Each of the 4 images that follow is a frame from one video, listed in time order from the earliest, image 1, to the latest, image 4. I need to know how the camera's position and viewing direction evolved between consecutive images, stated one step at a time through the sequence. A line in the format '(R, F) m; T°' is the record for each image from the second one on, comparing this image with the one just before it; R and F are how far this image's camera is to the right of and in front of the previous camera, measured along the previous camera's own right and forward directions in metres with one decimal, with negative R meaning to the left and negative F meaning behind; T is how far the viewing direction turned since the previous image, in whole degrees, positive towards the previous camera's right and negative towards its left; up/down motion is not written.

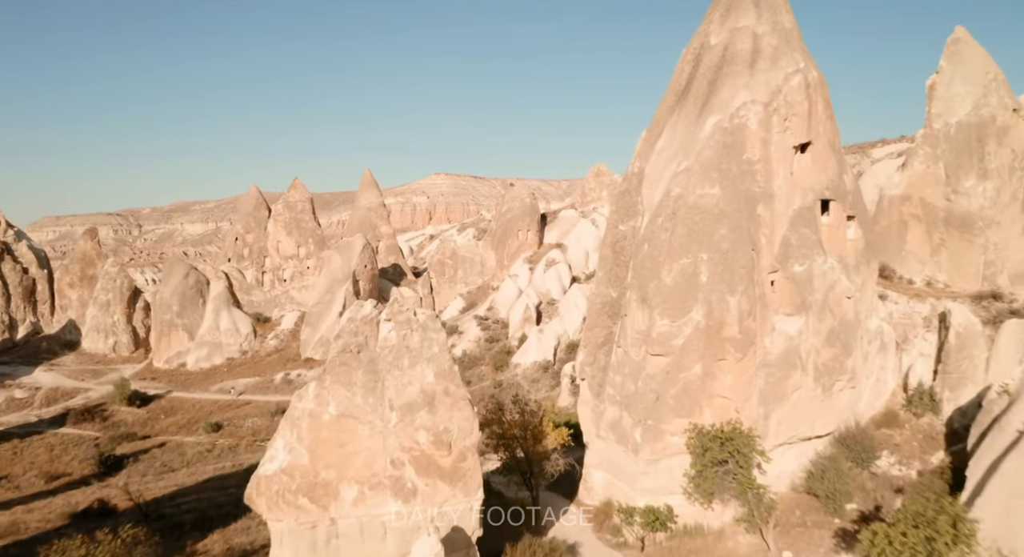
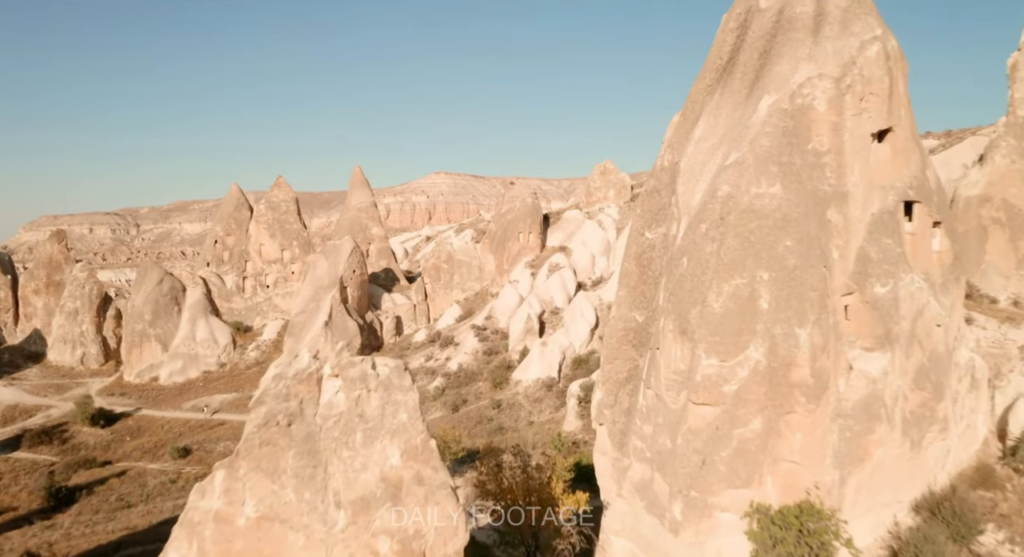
(0.0, +2.4) m; 0°
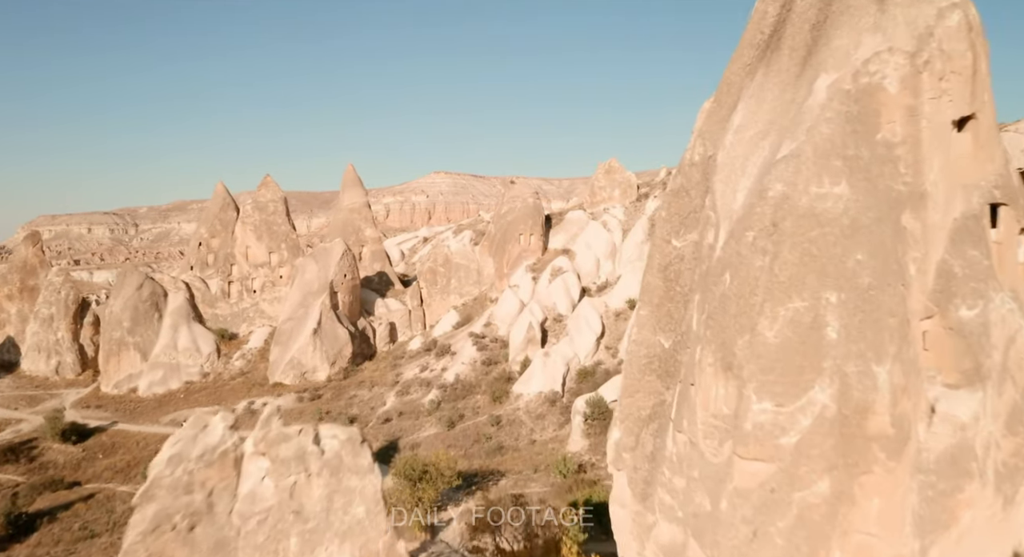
(0.0, +1.6) m; 0°
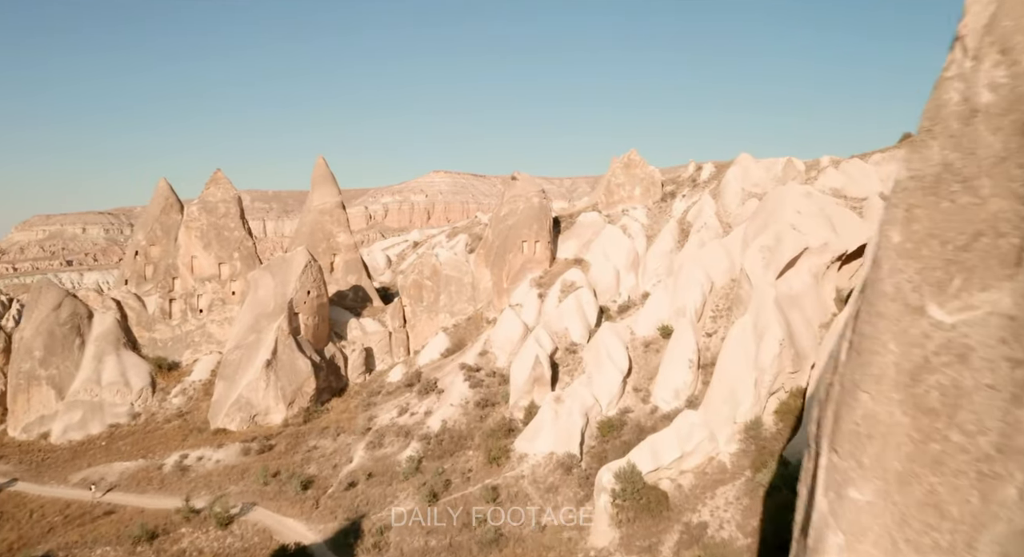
(0.0, +5.0) m; 0°
